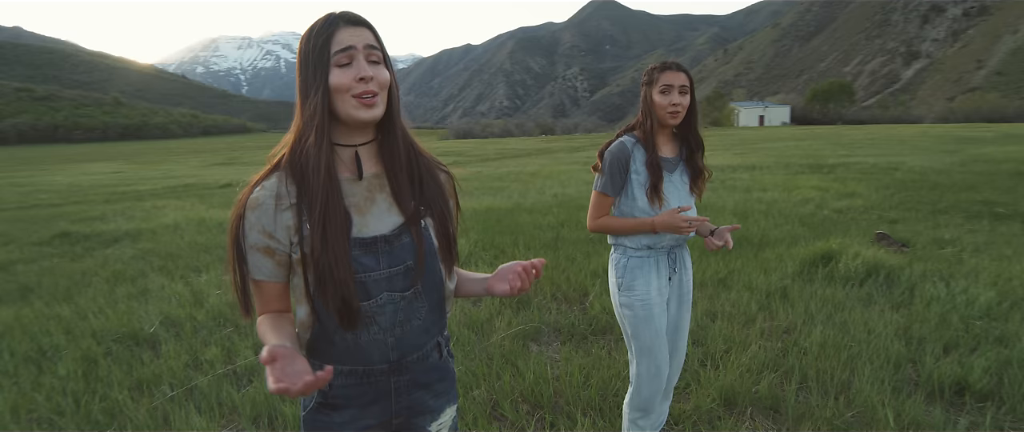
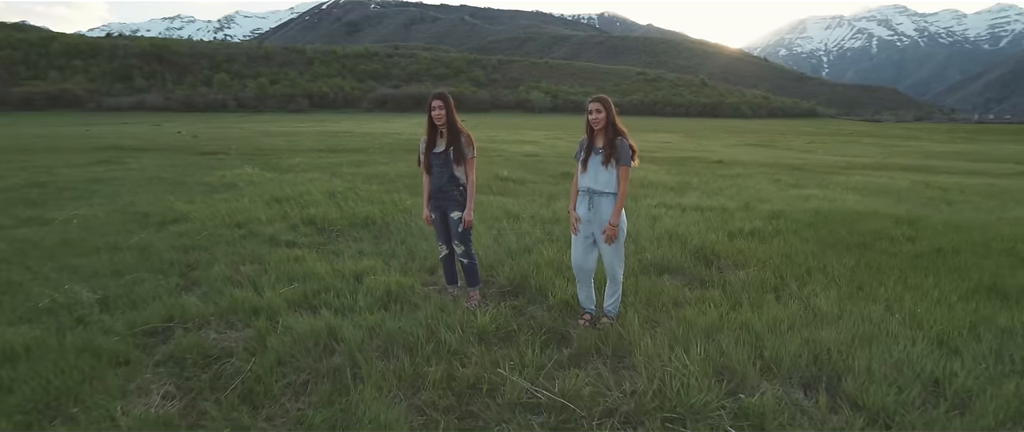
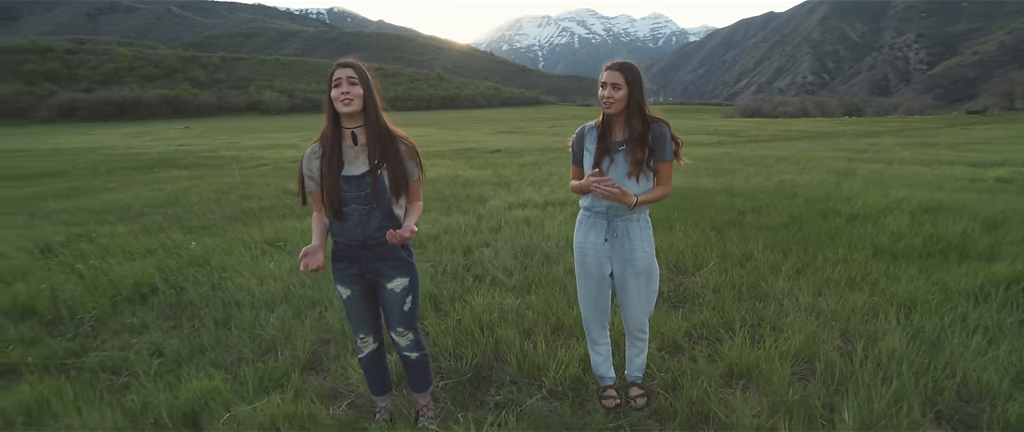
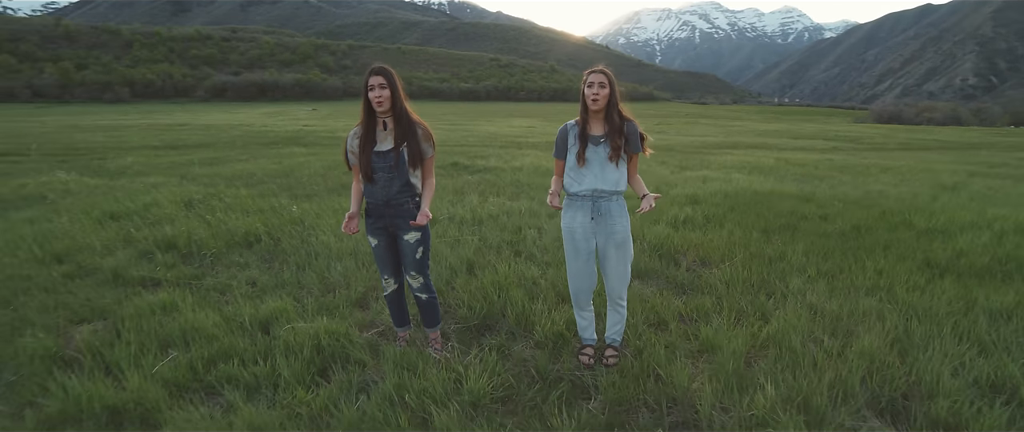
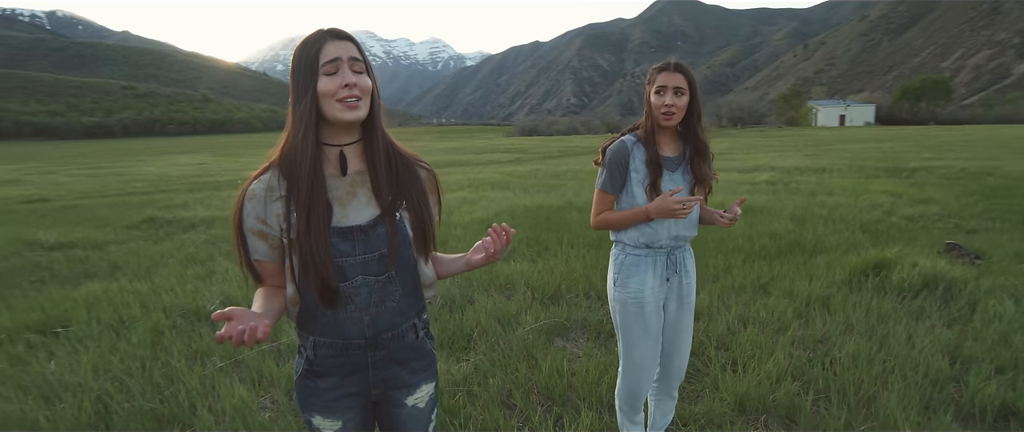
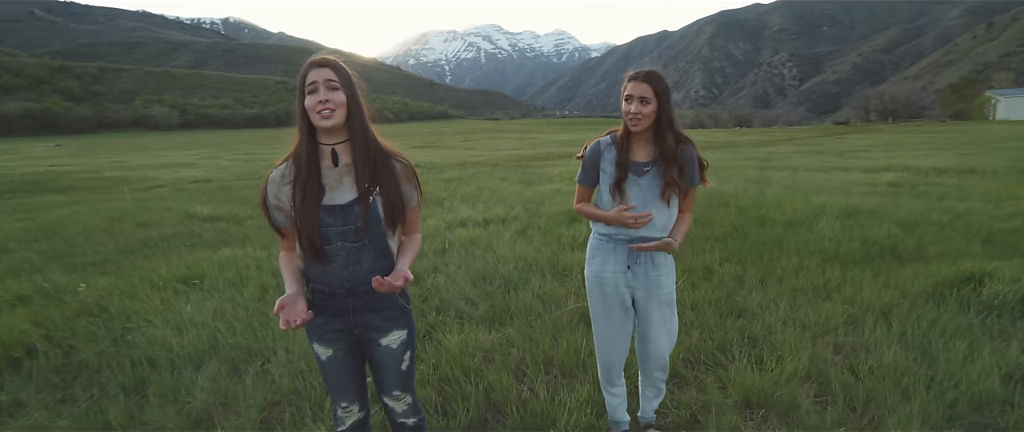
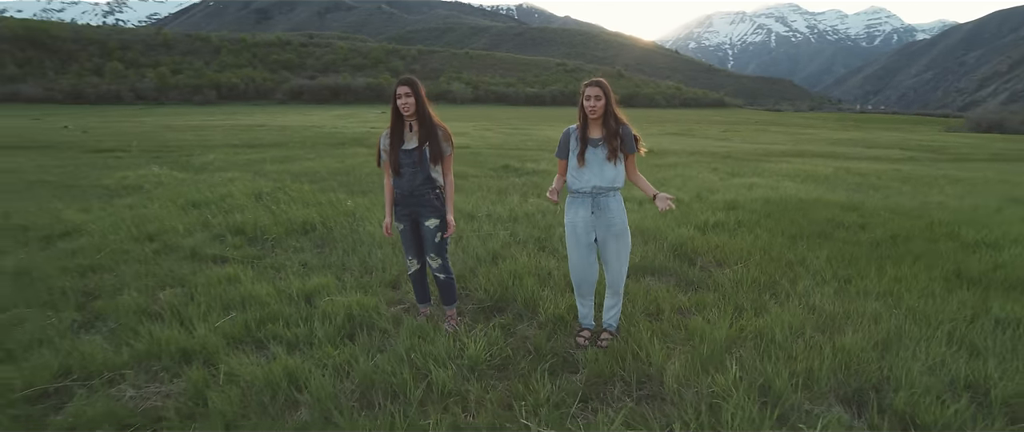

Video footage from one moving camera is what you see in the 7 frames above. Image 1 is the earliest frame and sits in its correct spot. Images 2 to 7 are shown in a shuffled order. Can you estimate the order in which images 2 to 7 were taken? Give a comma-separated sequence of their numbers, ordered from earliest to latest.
5, 6, 3, 4, 7, 2
